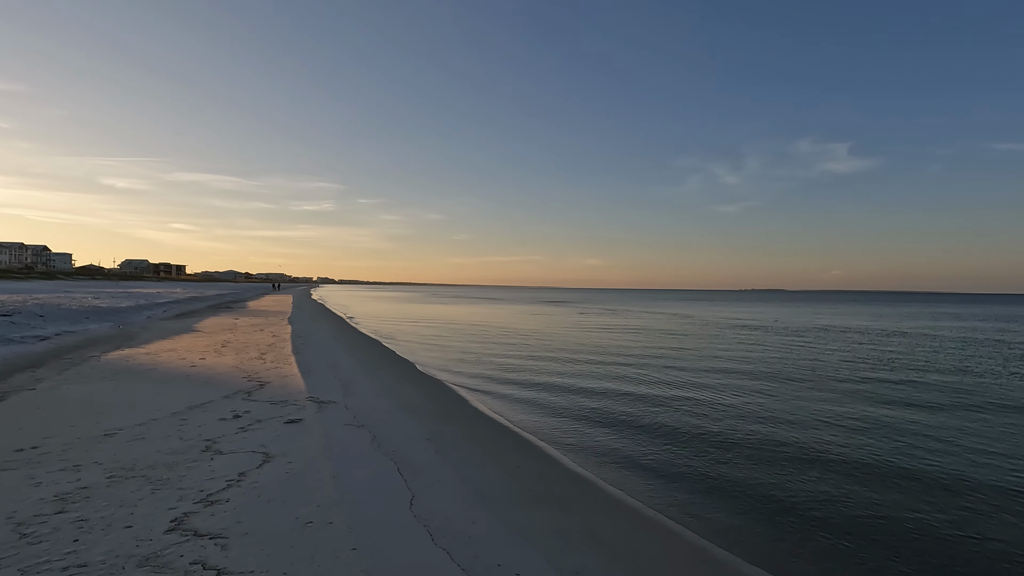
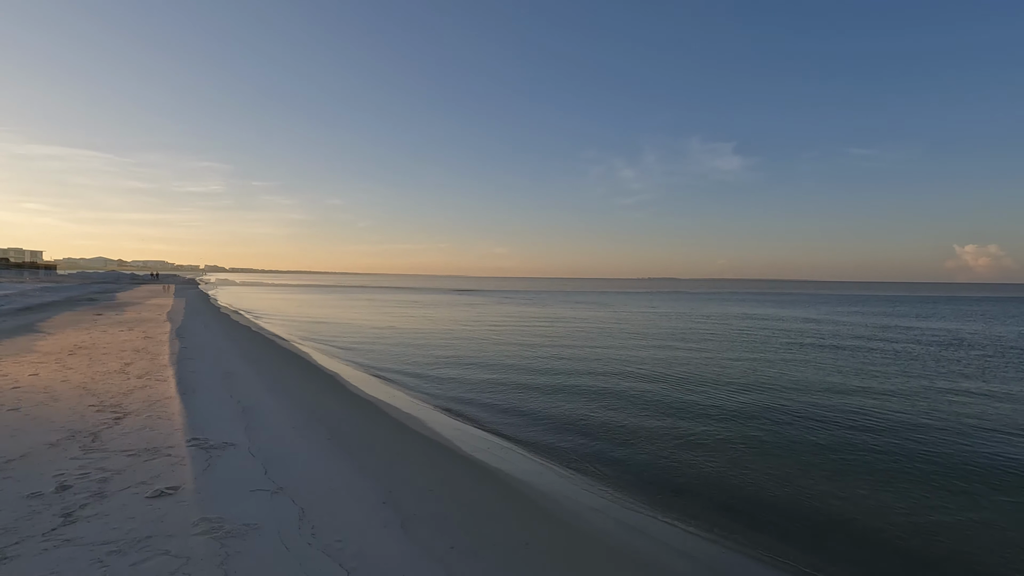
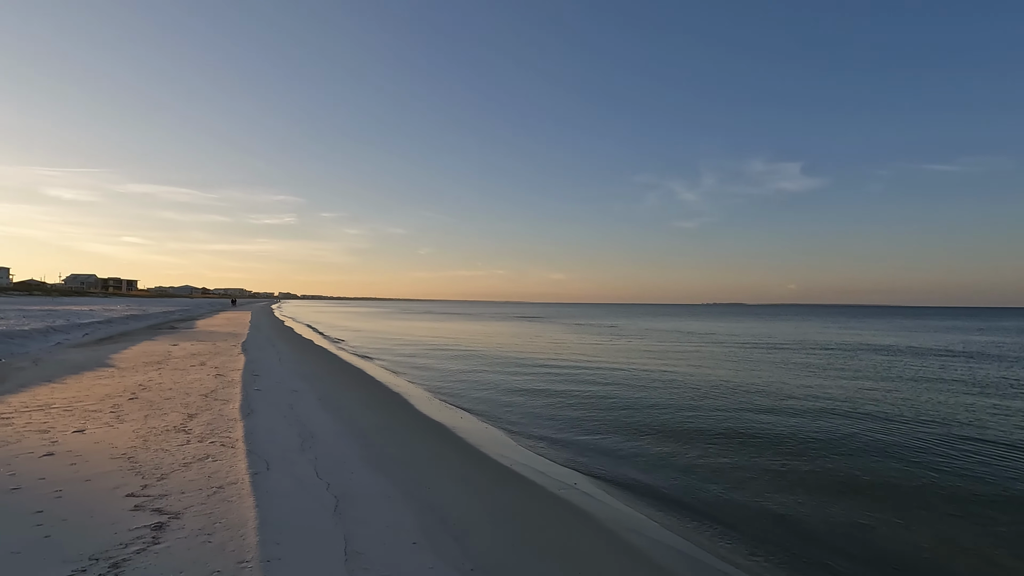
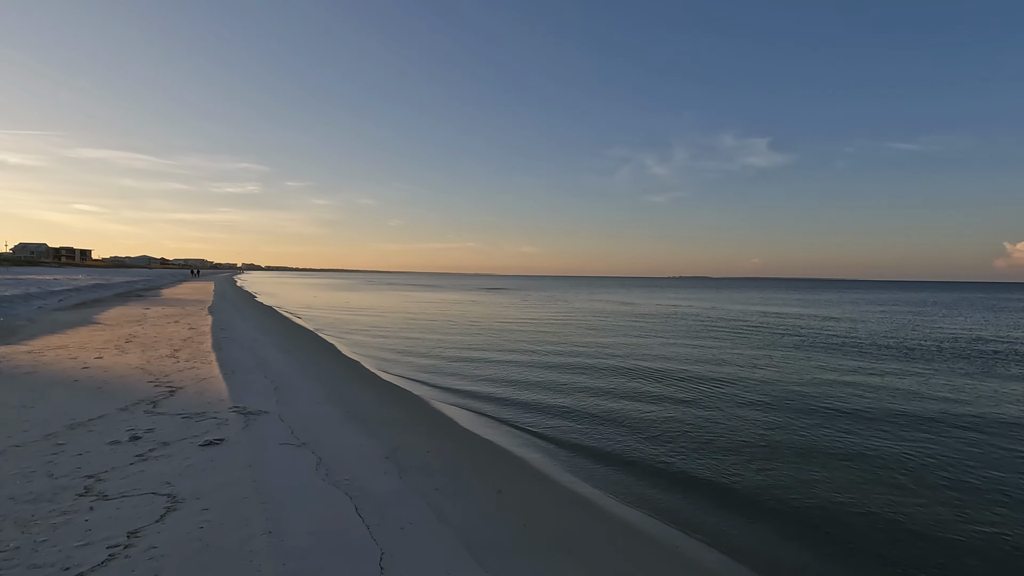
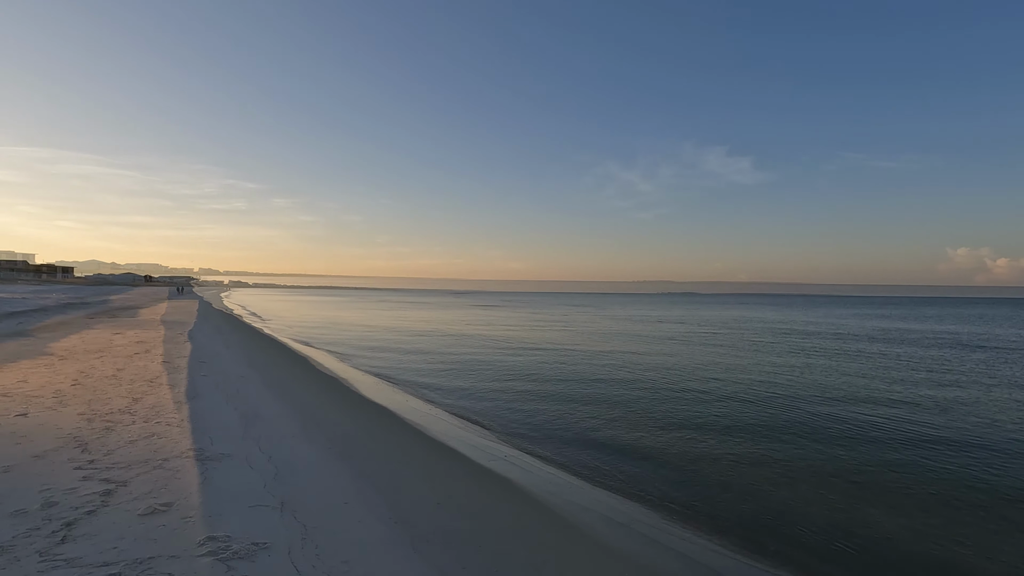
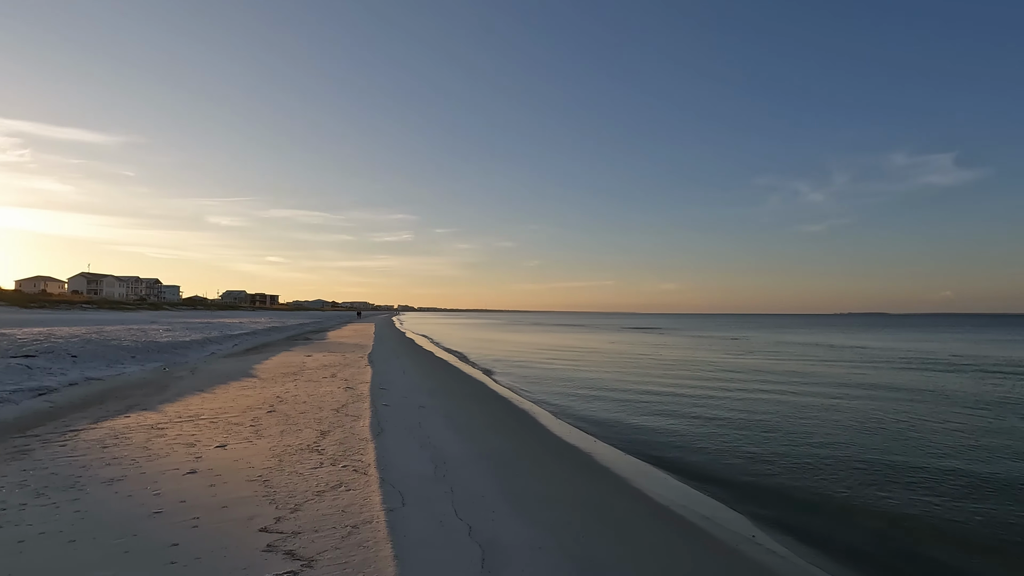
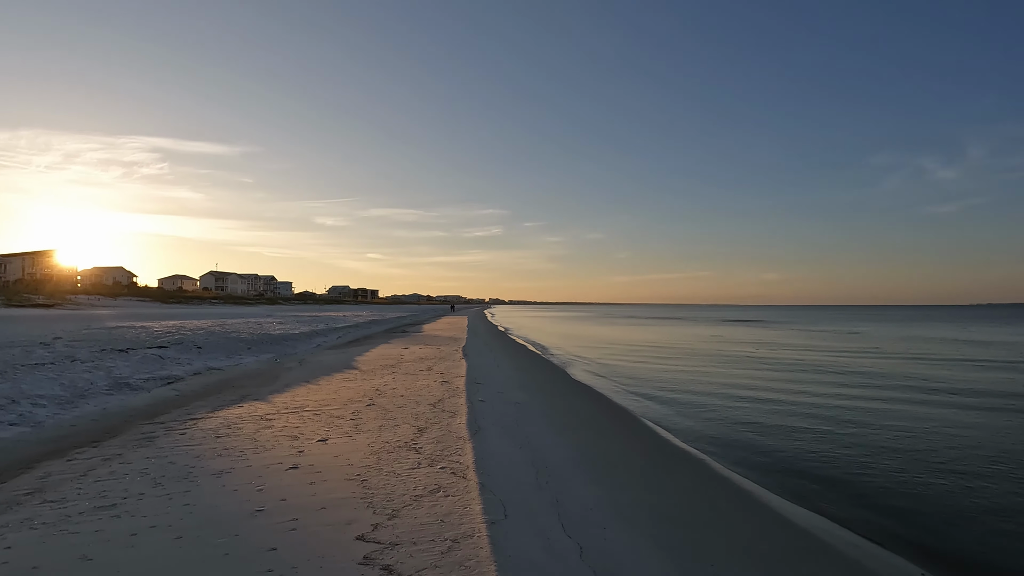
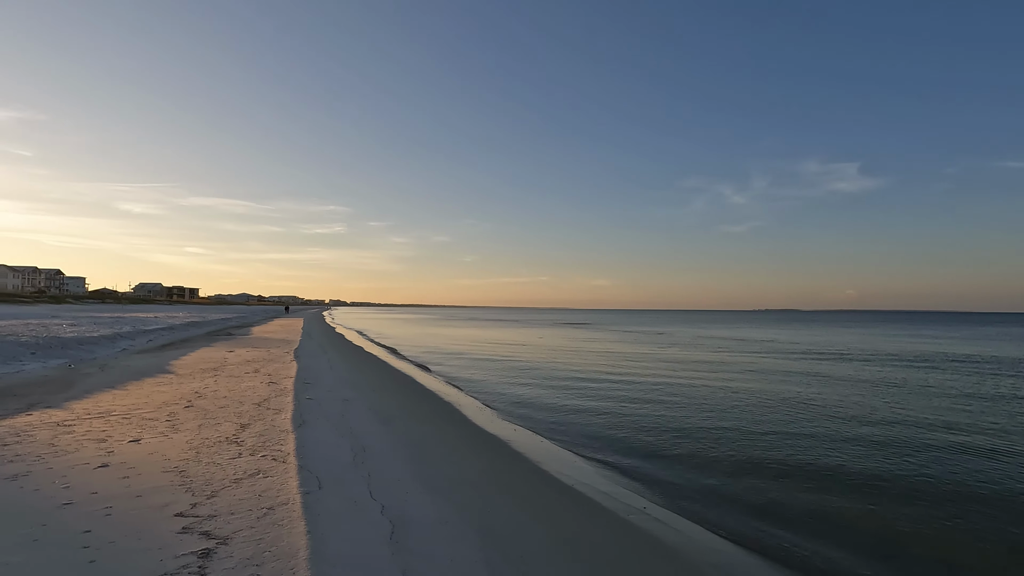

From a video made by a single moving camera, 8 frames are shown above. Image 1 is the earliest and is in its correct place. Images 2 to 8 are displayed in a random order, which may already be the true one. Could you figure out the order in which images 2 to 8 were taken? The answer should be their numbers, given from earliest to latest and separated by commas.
4, 2, 5, 3, 8, 6, 7
